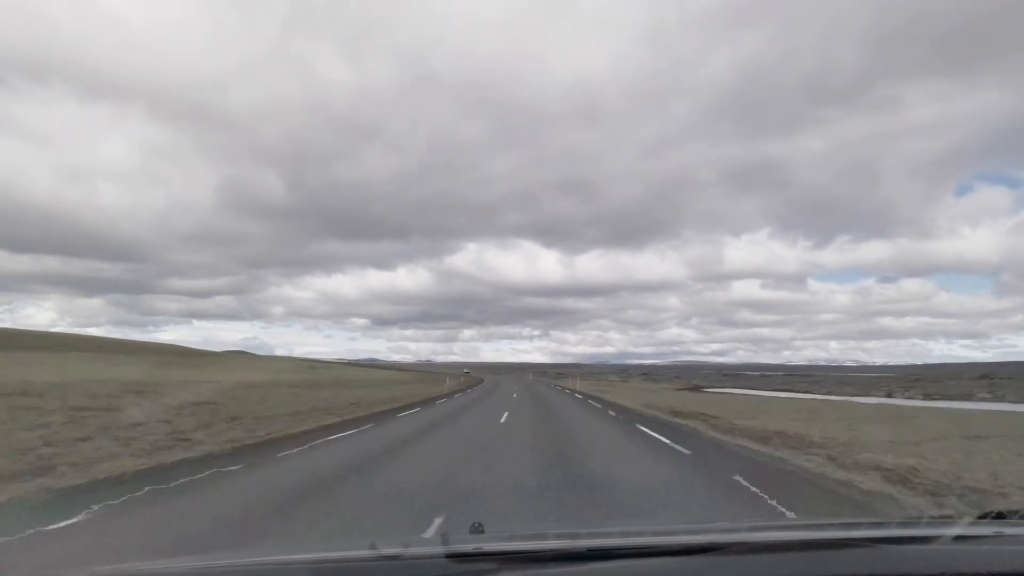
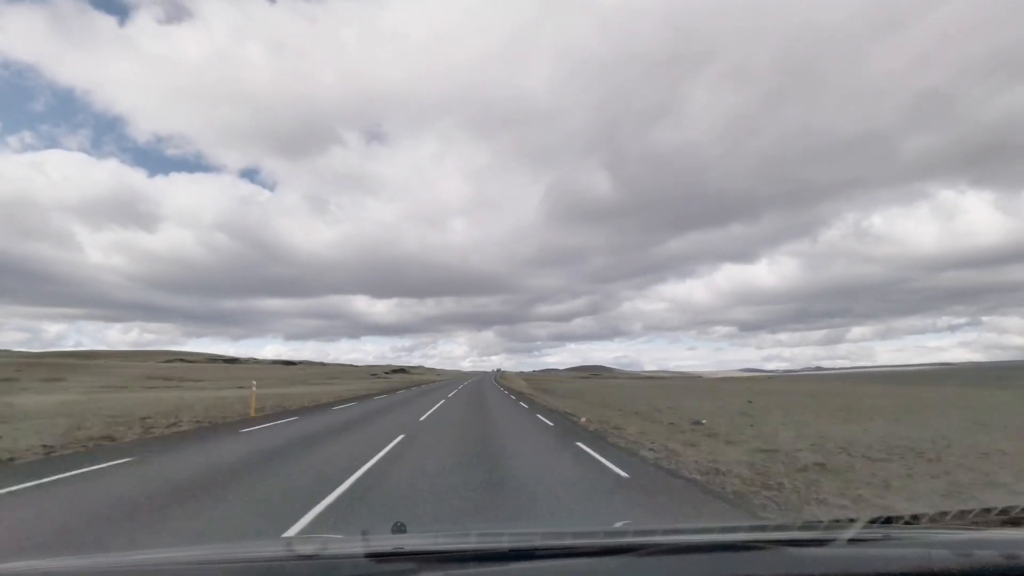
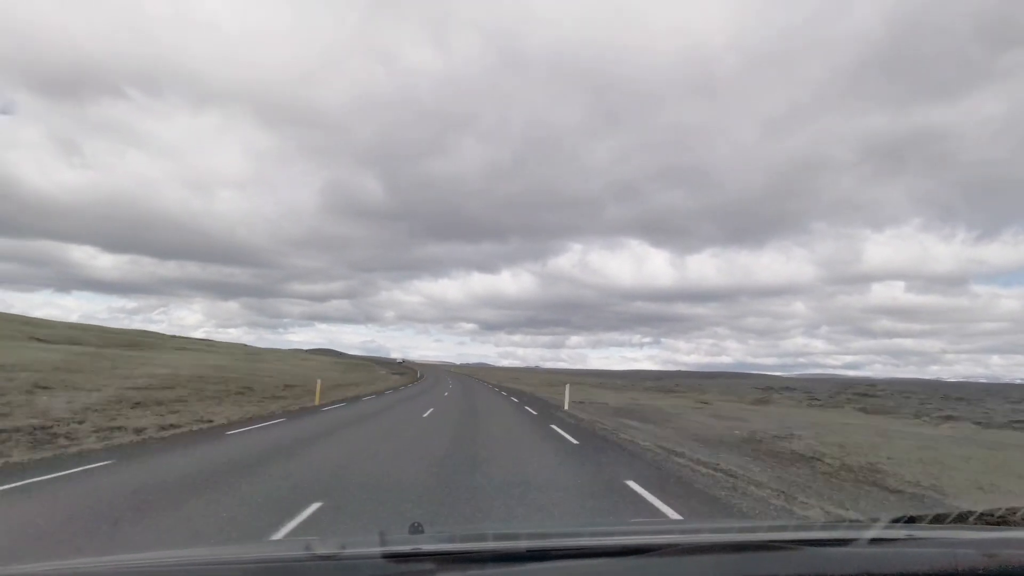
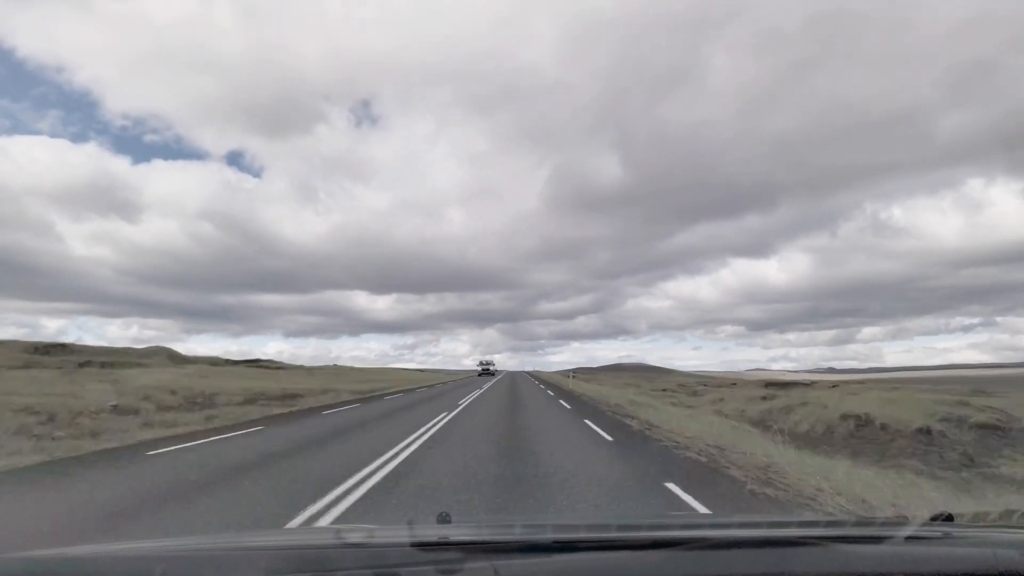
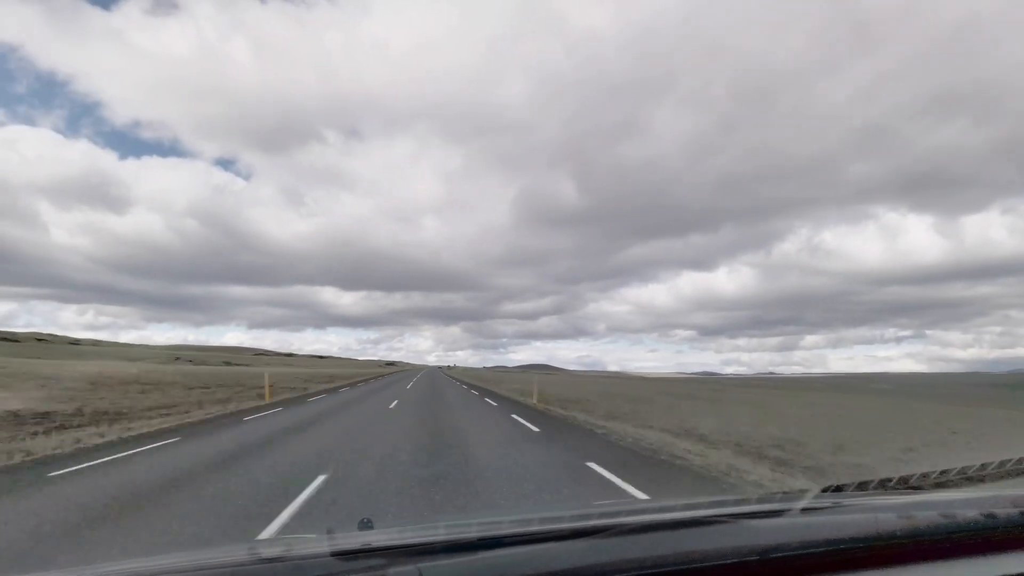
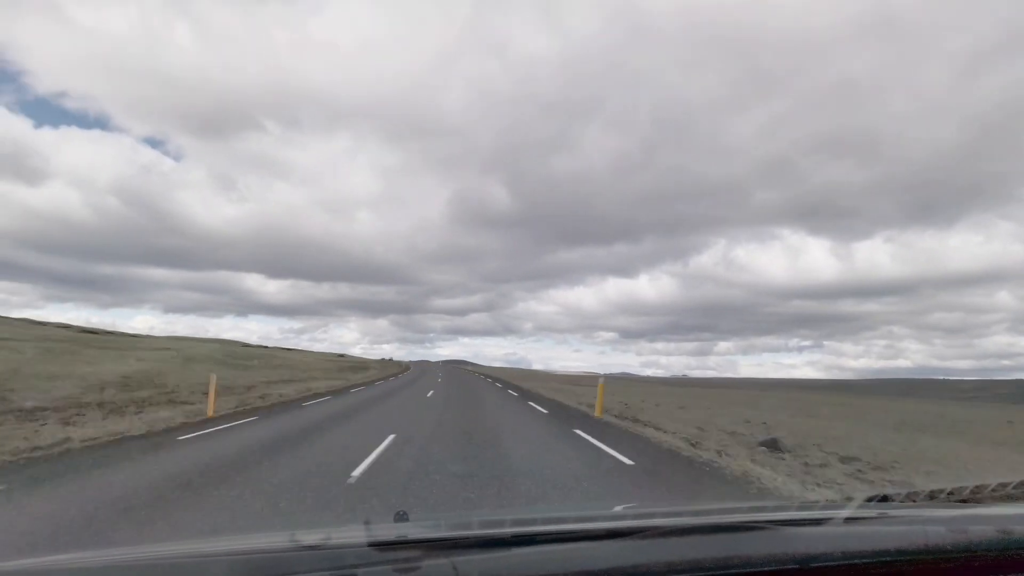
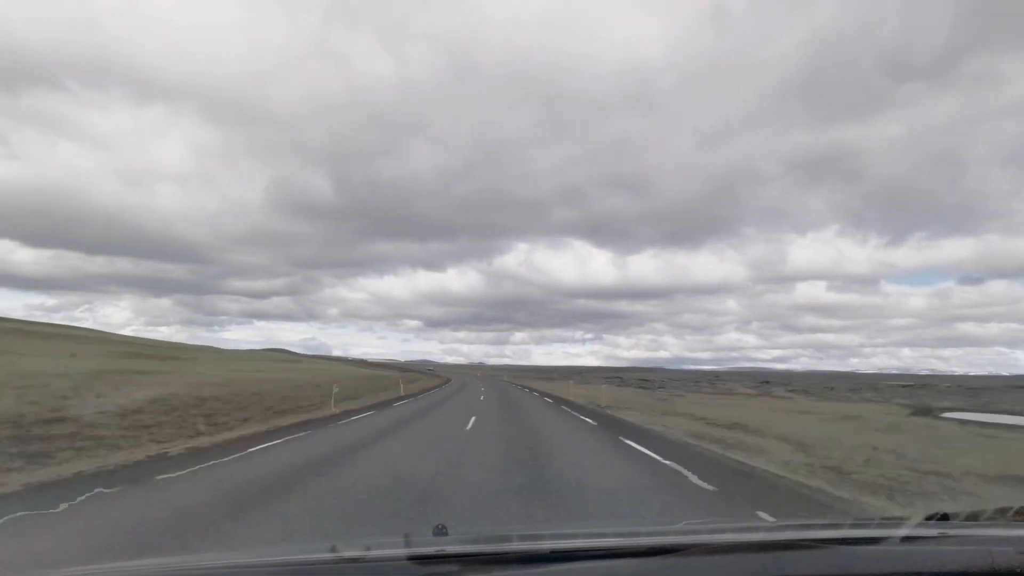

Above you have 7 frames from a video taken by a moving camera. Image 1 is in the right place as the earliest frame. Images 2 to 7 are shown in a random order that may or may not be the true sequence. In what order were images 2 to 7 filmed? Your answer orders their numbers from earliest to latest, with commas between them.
7, 3, 6, 5, 2, 4
